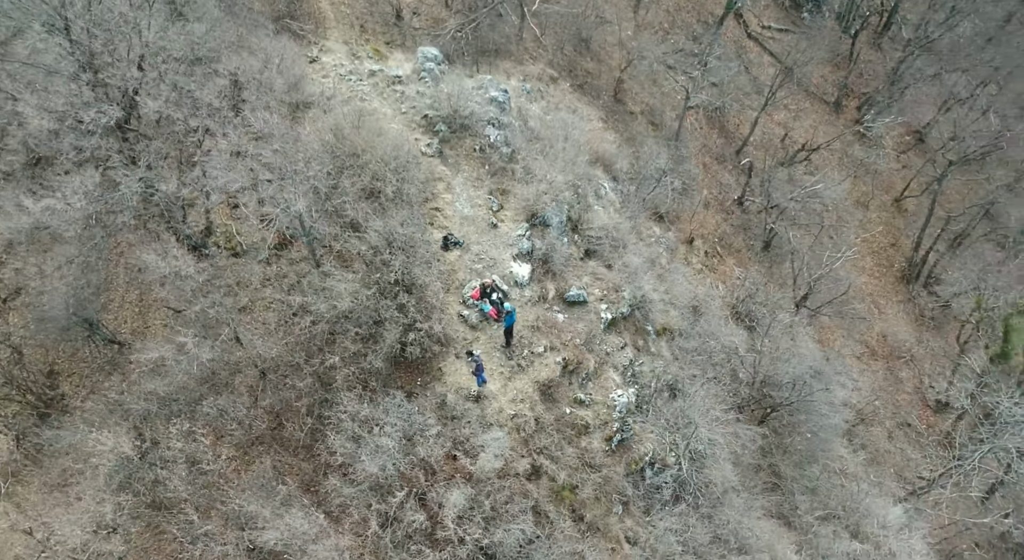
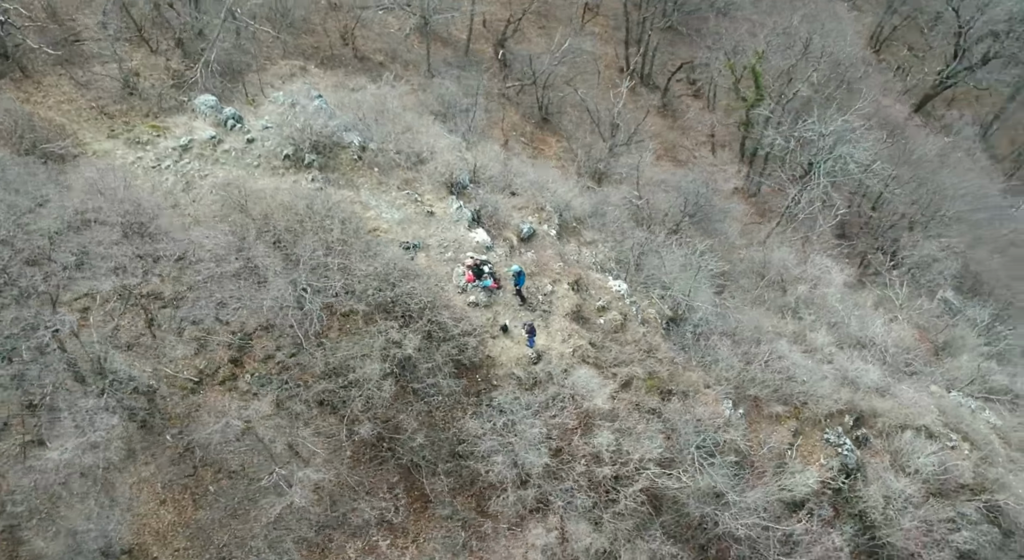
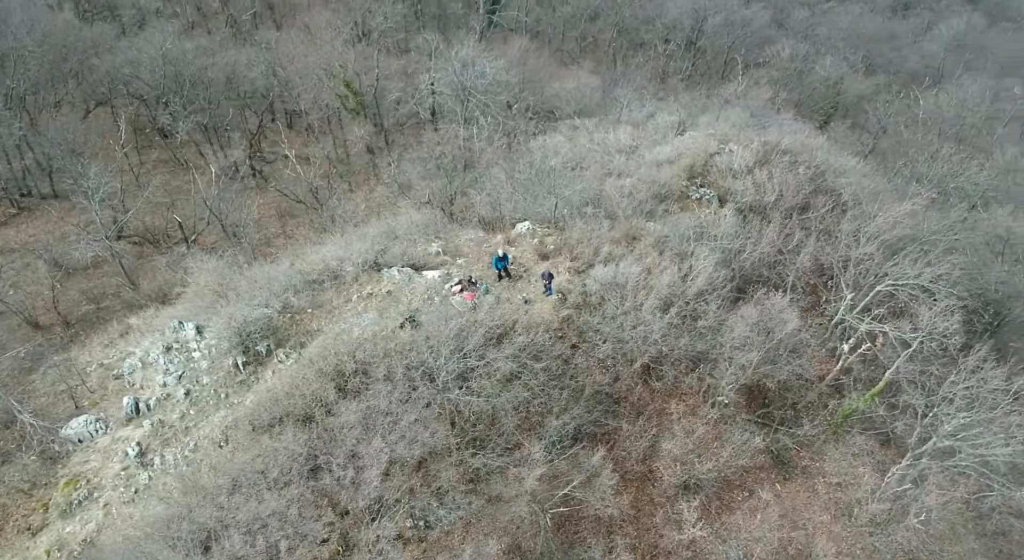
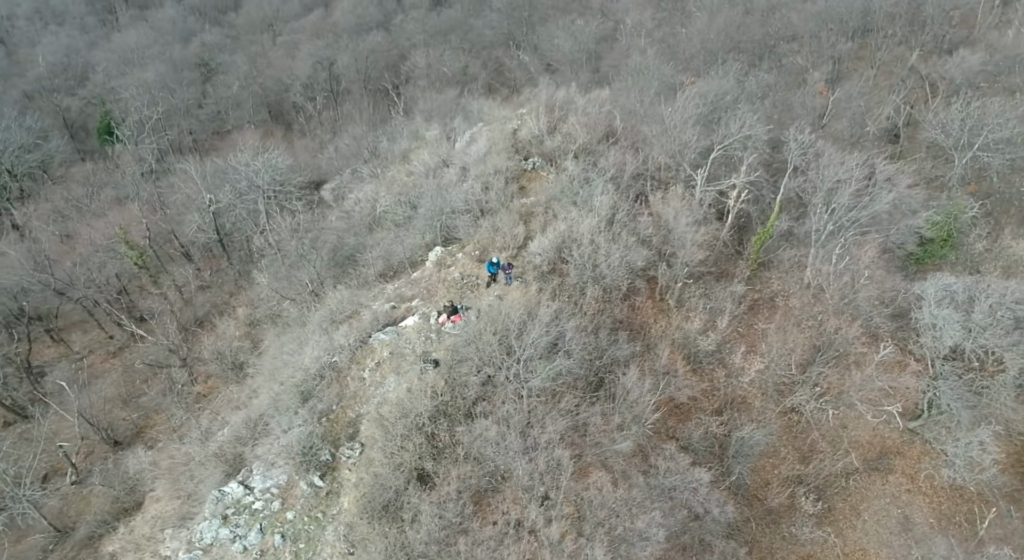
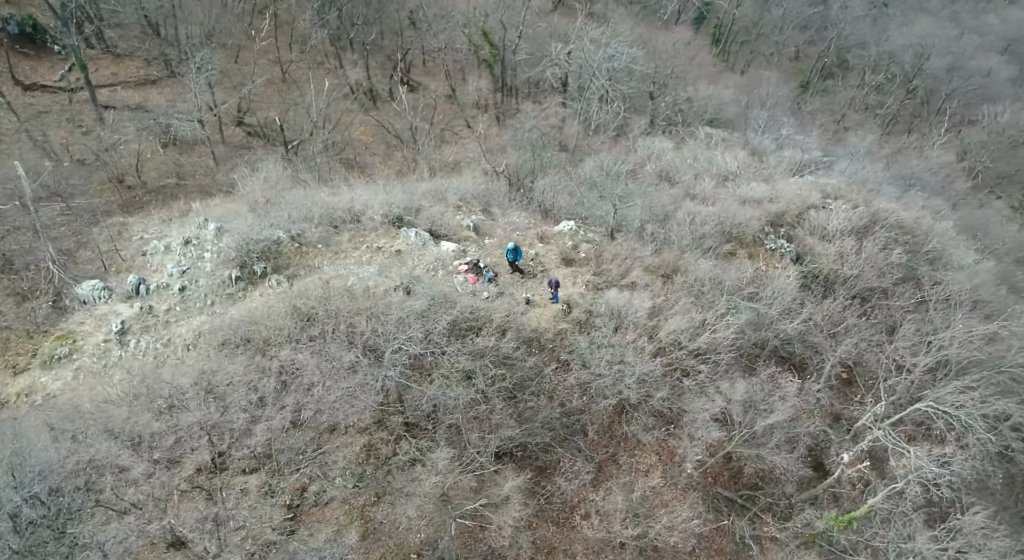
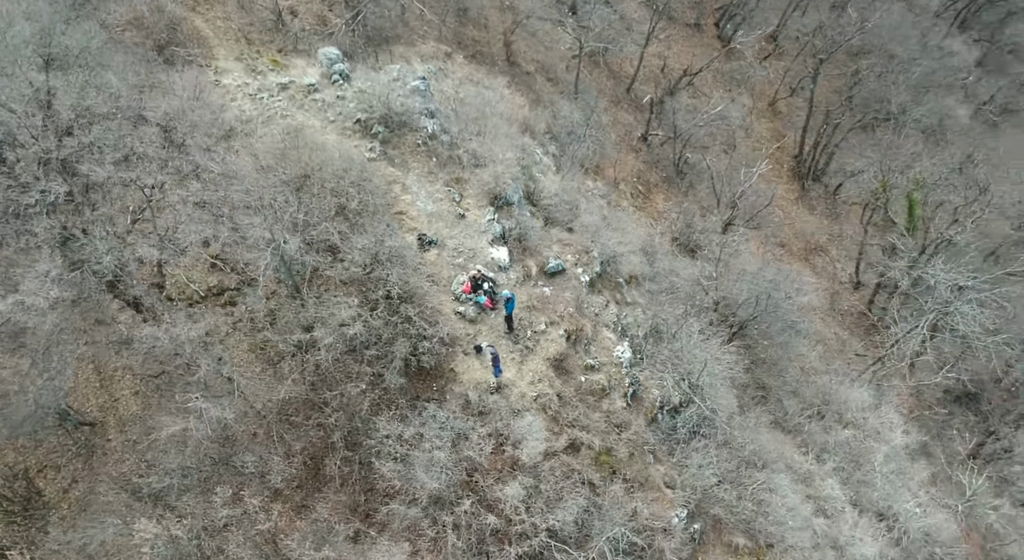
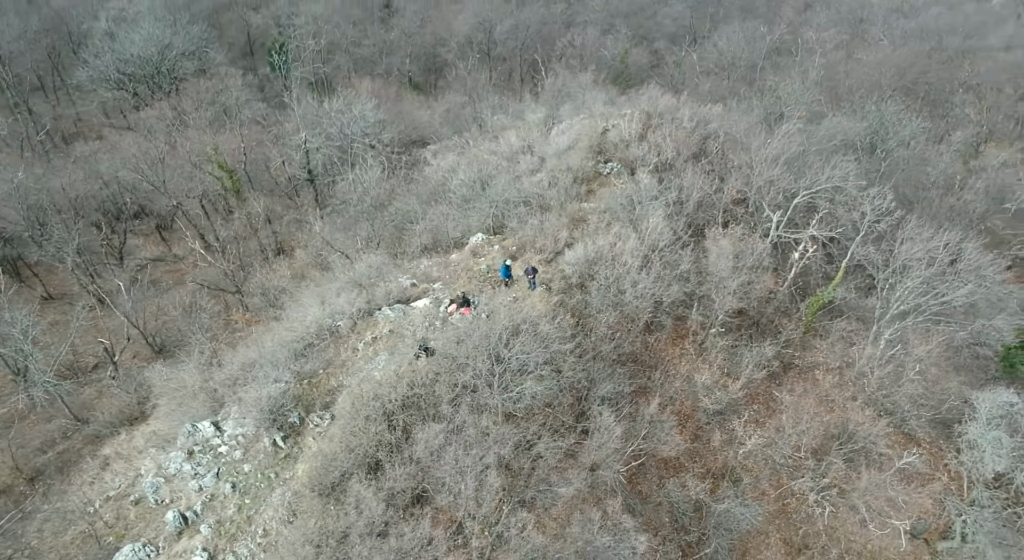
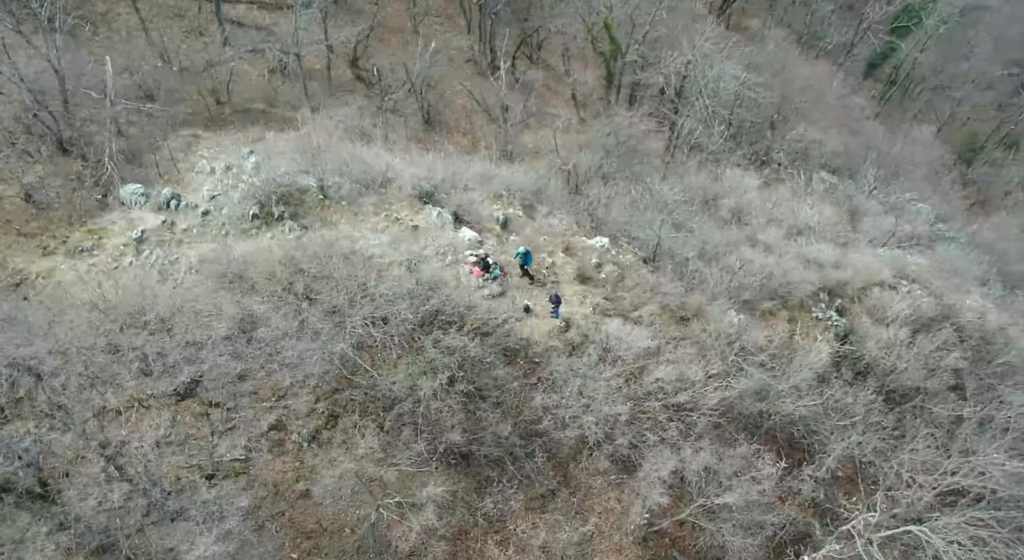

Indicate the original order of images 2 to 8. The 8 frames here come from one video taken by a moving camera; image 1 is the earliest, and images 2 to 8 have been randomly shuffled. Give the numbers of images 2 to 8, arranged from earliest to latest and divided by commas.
6, 2, 8, 5, 3, 7, 4
